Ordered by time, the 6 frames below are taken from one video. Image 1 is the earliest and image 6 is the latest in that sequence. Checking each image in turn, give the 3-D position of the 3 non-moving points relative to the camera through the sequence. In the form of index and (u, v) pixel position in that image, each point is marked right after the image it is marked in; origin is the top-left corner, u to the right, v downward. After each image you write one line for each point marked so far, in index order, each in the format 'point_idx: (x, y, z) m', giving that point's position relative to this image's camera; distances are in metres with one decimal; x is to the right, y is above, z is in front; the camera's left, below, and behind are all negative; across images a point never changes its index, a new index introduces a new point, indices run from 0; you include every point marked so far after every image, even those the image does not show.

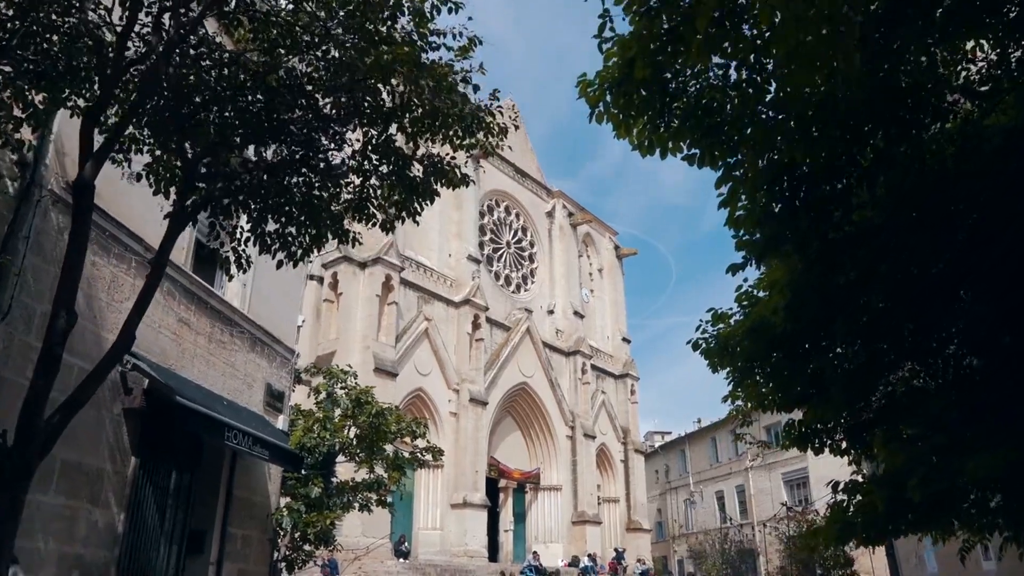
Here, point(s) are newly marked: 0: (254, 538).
0: (-3.1, -3.0, +9.3) m
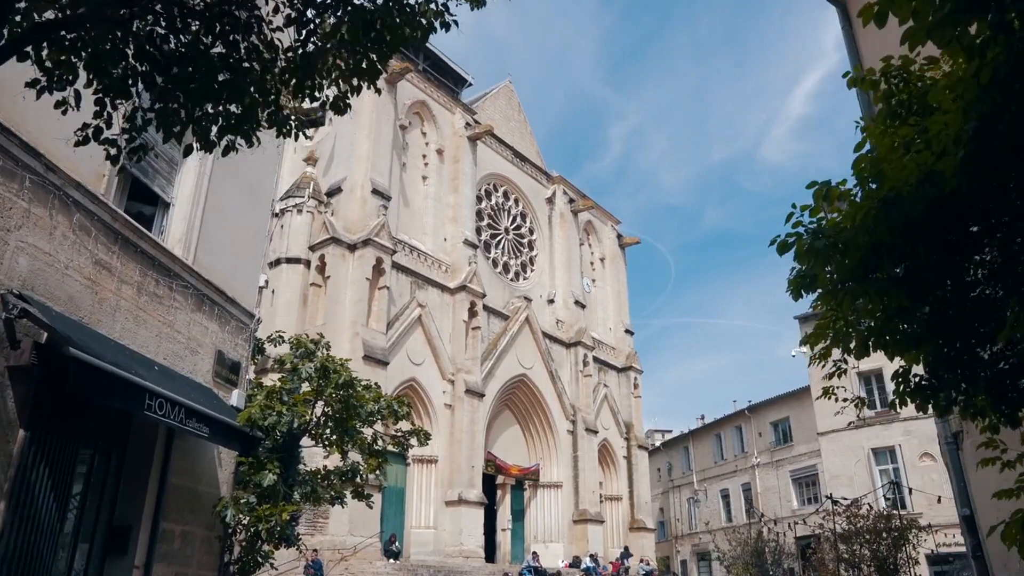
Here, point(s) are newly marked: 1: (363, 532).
0: (-3.1, -2.5, +7.7) m
1: (-3.5, -6.0, +18.8) m
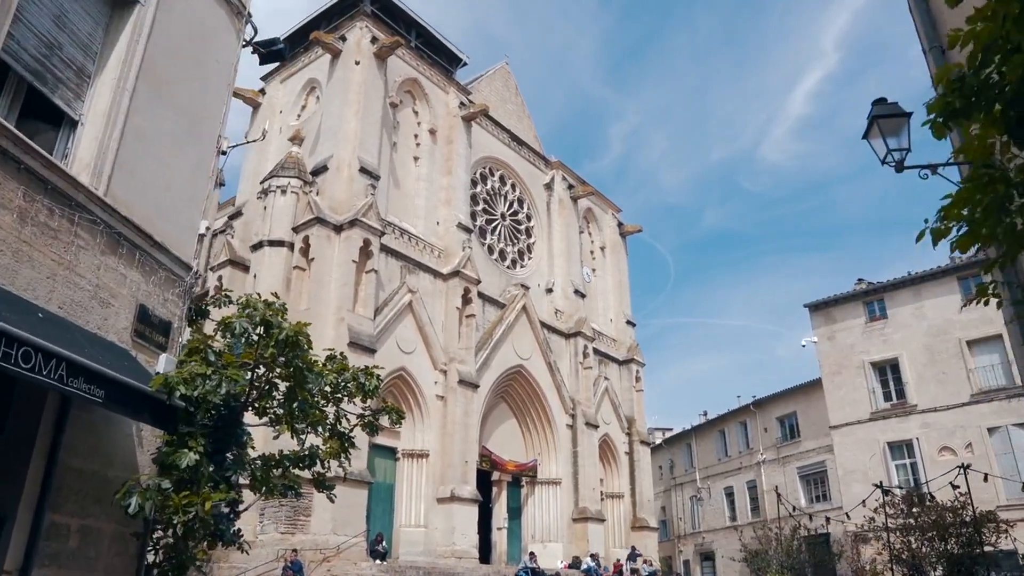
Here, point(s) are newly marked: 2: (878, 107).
0: (-3.2, -1.9, +6.1) m
1: (-3.6, -5.4, +17.3) m
2: (+3.2, +1.6, +6.8) m
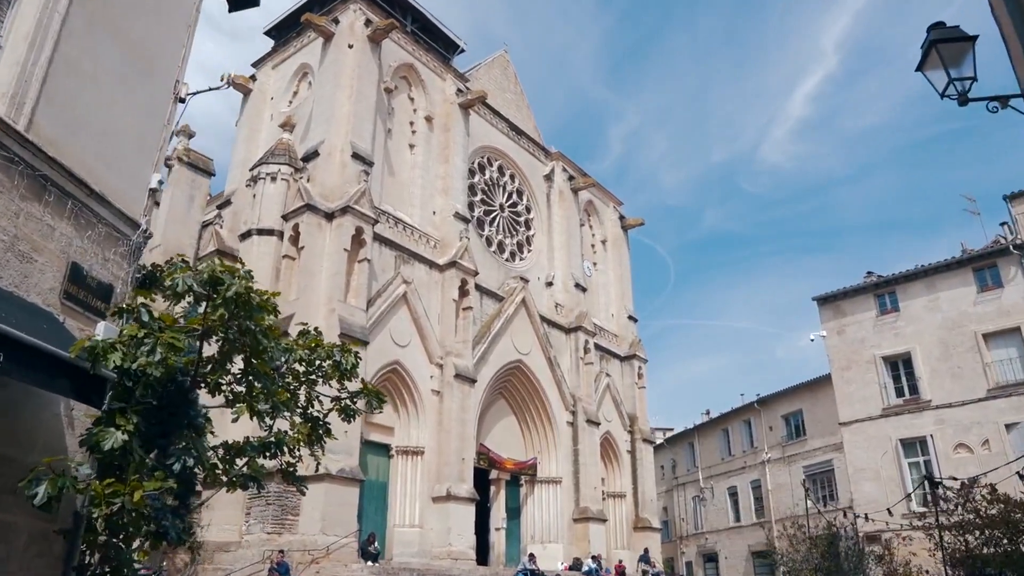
0: (-3.3, -1.6, +5.1) m
1: (-3.7, -5.1, +16.3) m
2: (+3.2, +1.9, +5.8) m
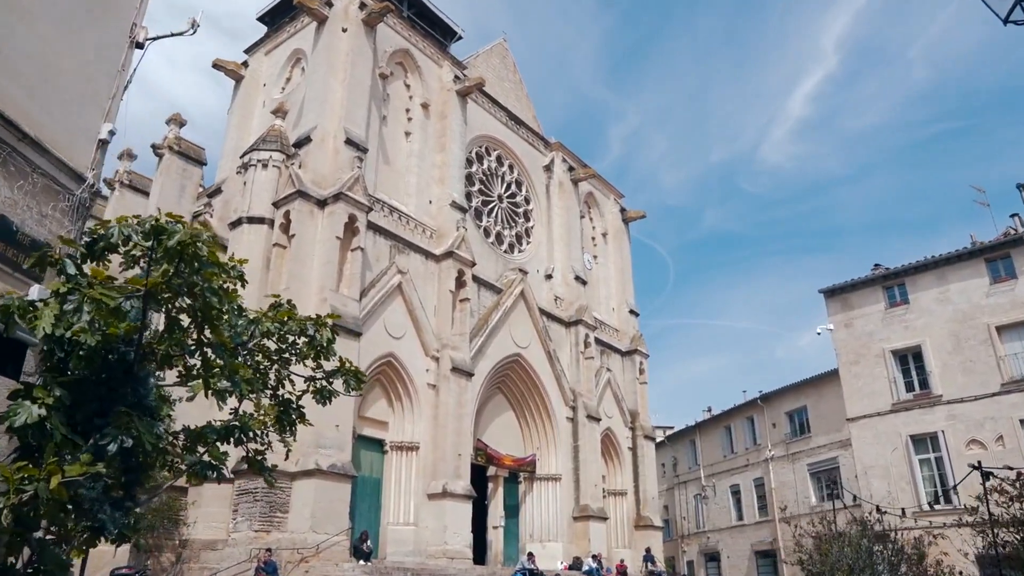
0: (-3.3, -1.3, +4.4) m
1: (-3.7, -4.8, +15.5) m
2: (+3.1, +2.2, +5.0) m
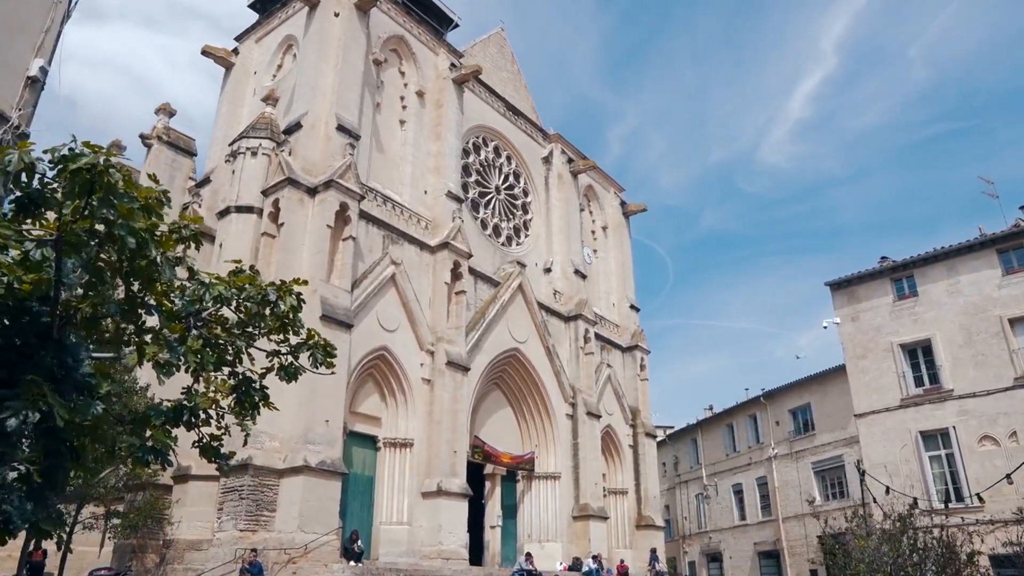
0: (-3.4, -1.0, +3.6) m
1: (-3.8, -4.6, +14.7) m
2: (+3.1, +2.5, +4.2) m
